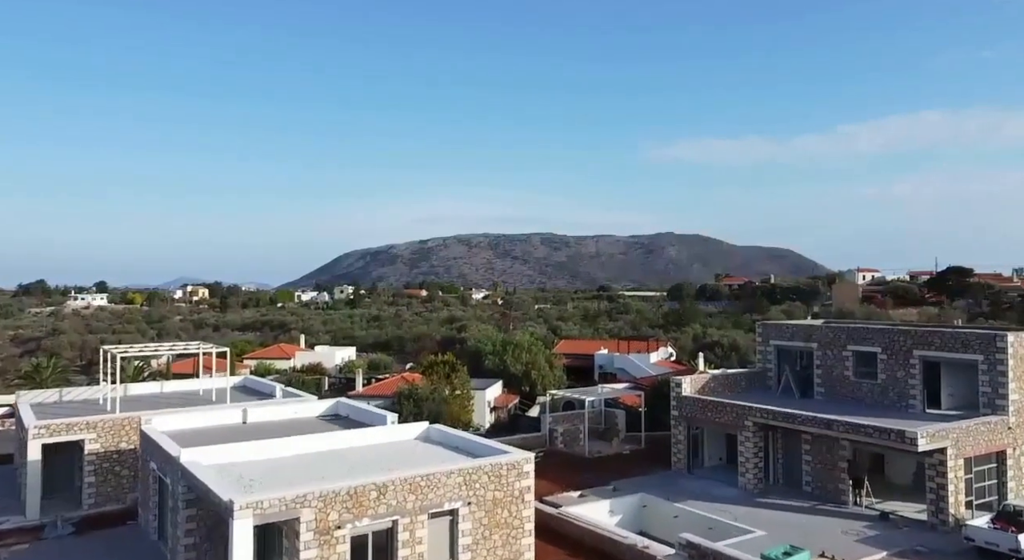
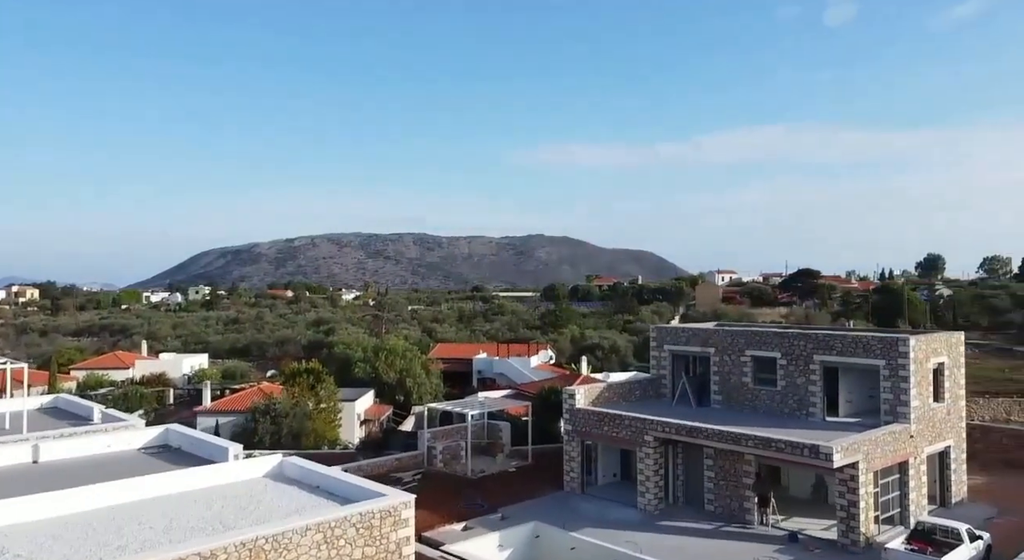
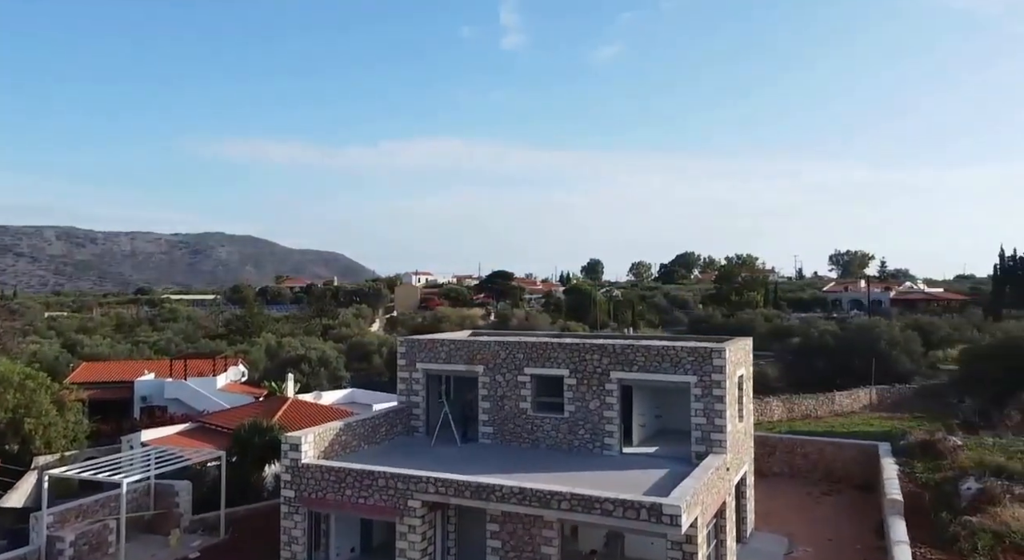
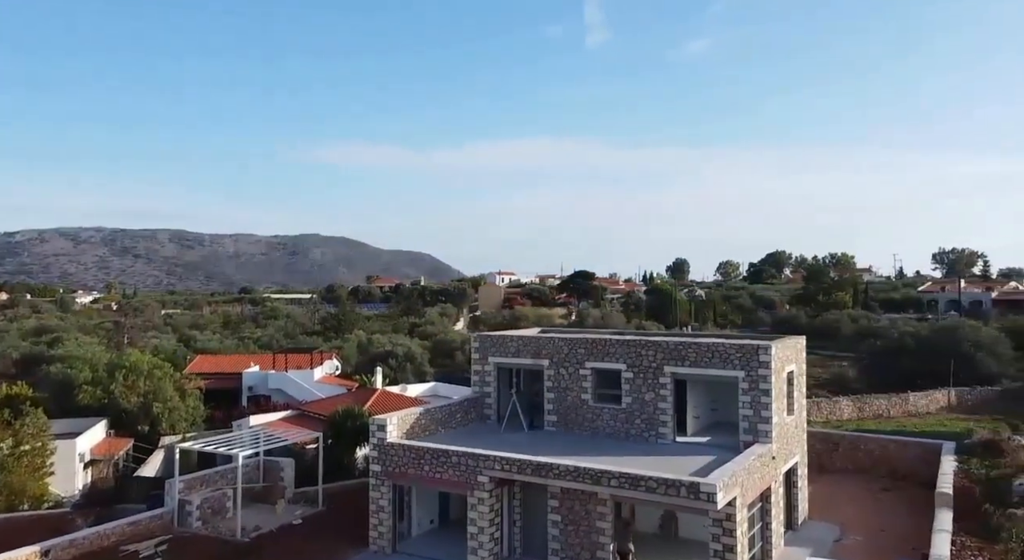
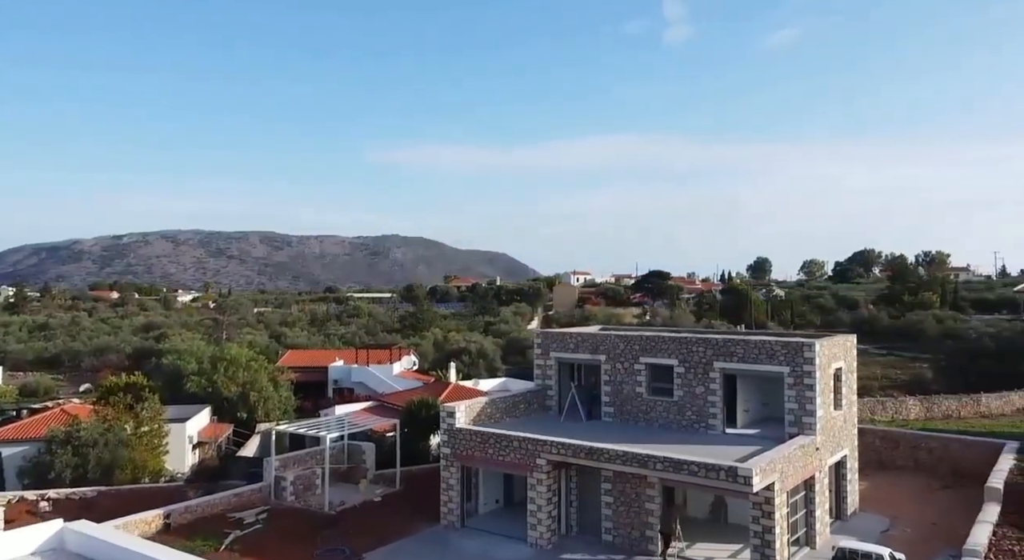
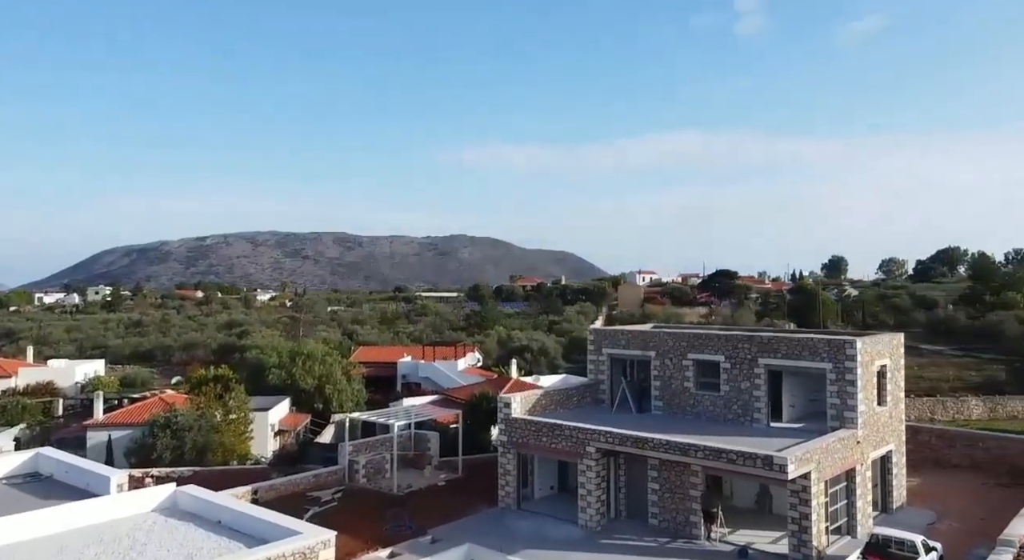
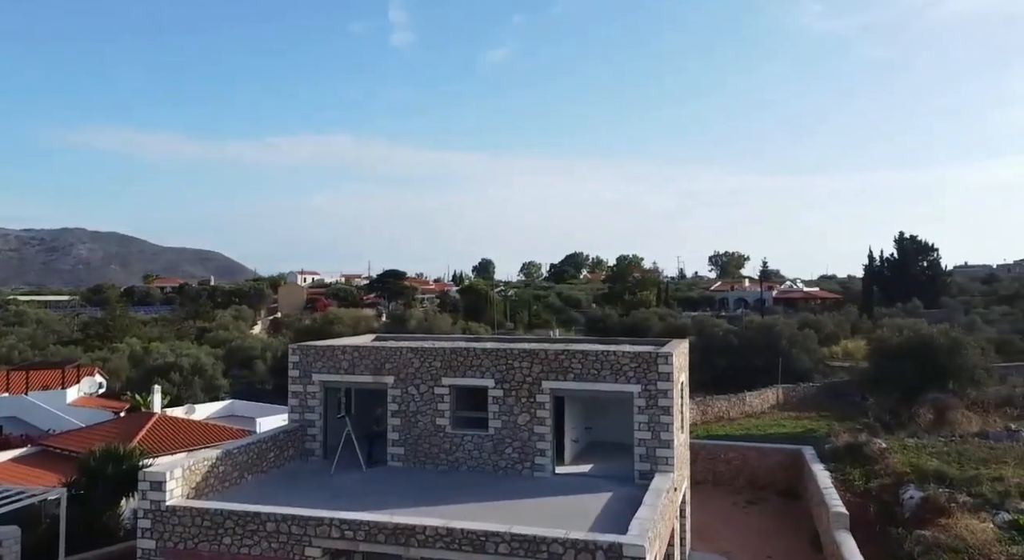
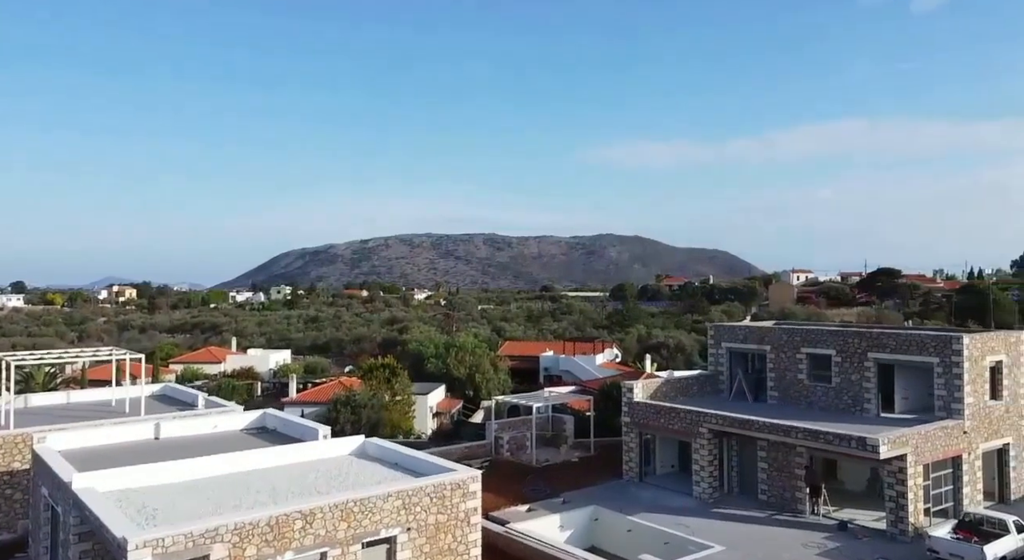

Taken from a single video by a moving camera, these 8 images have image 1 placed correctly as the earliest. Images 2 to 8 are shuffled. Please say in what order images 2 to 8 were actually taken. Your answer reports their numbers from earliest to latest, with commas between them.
8, 2, 6, 5, 4, 3, 7
